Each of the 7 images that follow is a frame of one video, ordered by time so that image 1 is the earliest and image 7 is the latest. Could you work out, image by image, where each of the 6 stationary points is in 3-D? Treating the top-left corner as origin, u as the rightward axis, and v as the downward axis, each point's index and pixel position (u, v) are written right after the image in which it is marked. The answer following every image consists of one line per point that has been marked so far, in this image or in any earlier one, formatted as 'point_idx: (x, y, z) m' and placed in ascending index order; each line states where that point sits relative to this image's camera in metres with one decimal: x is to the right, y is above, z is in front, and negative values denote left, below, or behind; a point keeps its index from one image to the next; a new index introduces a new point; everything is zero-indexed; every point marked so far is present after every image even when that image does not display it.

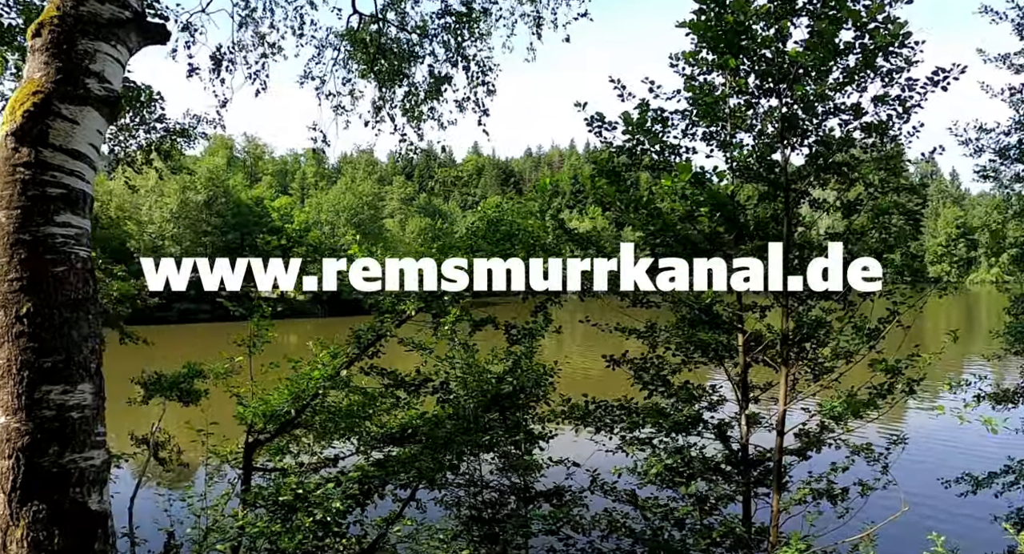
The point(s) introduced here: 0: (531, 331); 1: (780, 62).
0: (+0.1, -0.4, +6.2) m
1: (+1.8, +1.4, +5.6) m
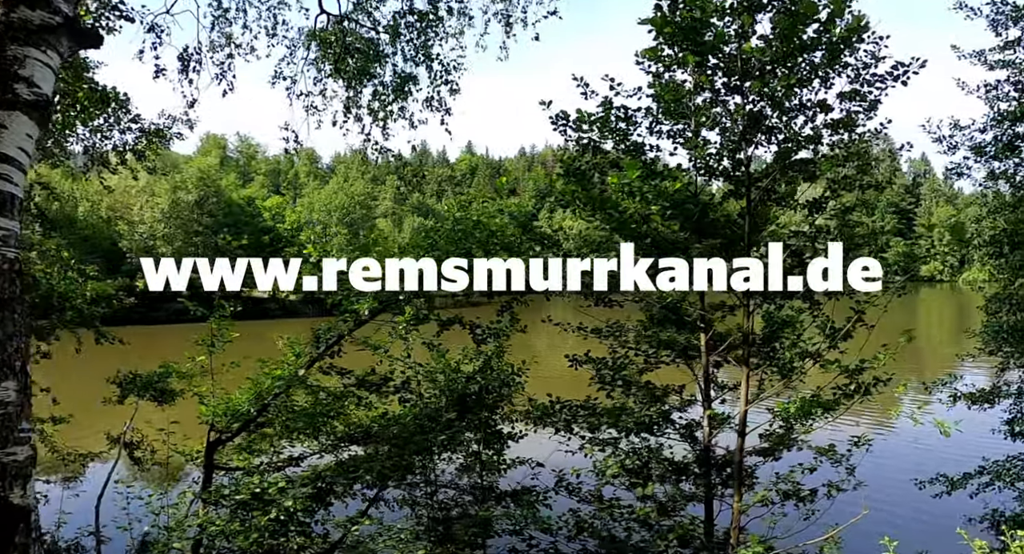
0: (-0.2, -0.4, +6.2) m
1: (+1.6, +1.4, +5.6) m
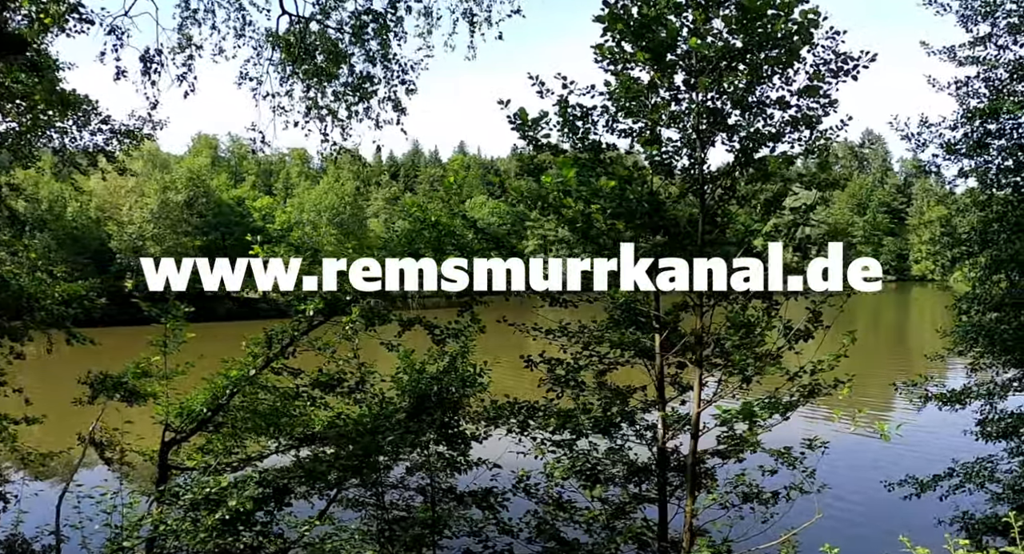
0: (-0.4, -0.4, +6.2) m
1: (+1.3, +1.4, +5.5) m
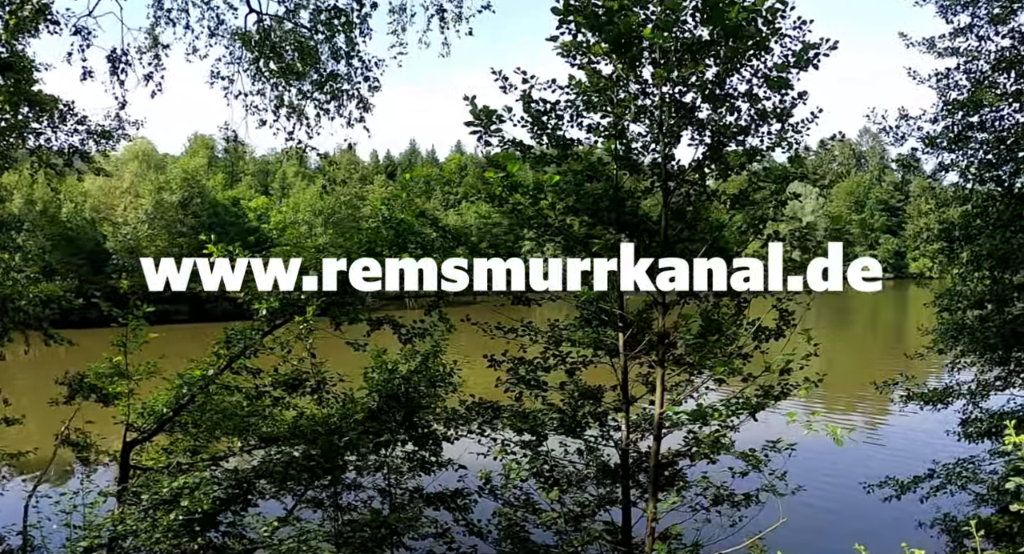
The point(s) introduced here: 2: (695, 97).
0: (-0.7, -0.4, +6.2) m
1: (+1.0, +1.5, +5.4) m
2: (+1.2, +1.2, +5.5) m
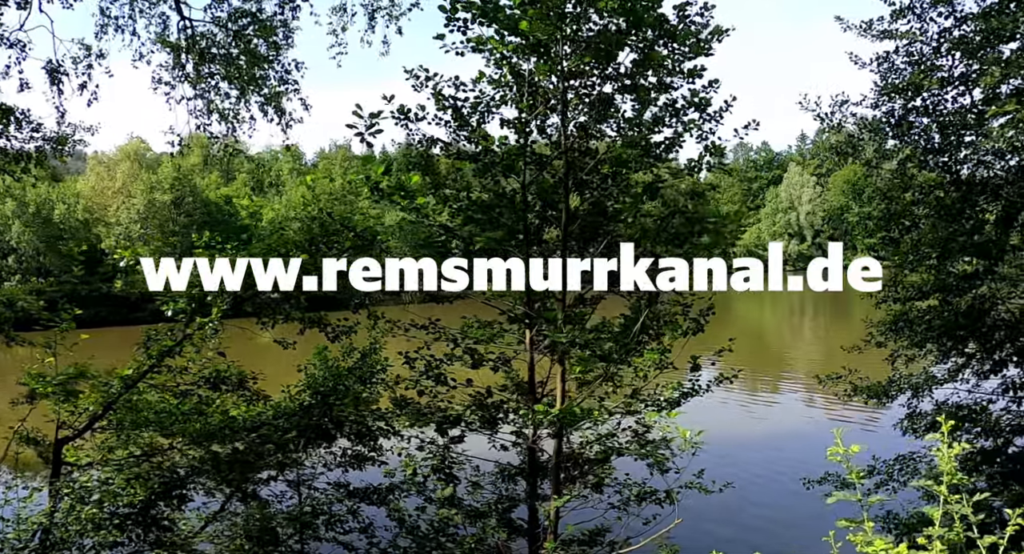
0: (-1.2, -0.4, +6.2) m
1: (+0.4, +1.5, +5.3) m
2: (+0.6, +1.2, +5.5) m
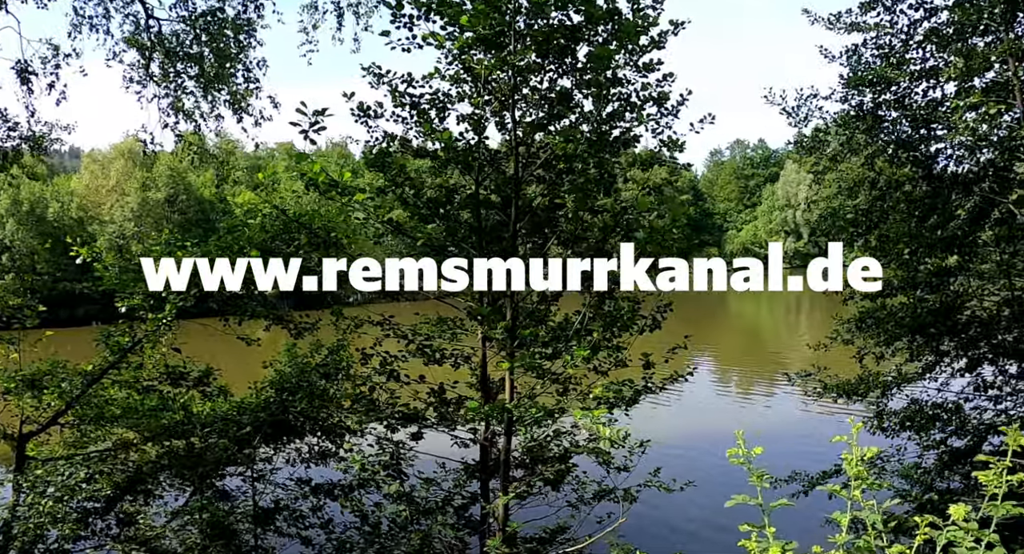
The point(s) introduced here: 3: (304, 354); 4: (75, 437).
0: (-1.4, -0.4, +6.2) m
1: (+0.2, +1.5, +5.3) m
2: (+0.3, +1.2, +5.4) m
3: (-1.4, -0.6, +6.4) m
4: (-3.1, -1.1, +5.9) m
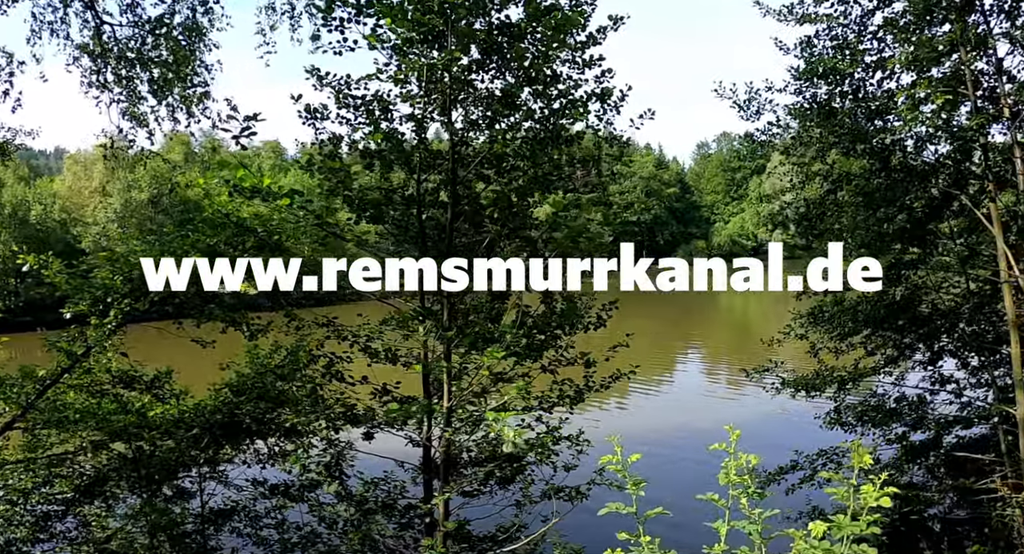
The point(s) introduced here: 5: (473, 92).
0: (-1.8, -0.4, +6.2) m
1: (-0.2, +1.5, +5.3) m
2: (0.0, +1.2, +5.4) m
3: (-1.7, -0.6, +6.4) m
4: (-3.4, -1.2, +6.0) m
5: (-0.3, +1.2, +5.4) m
